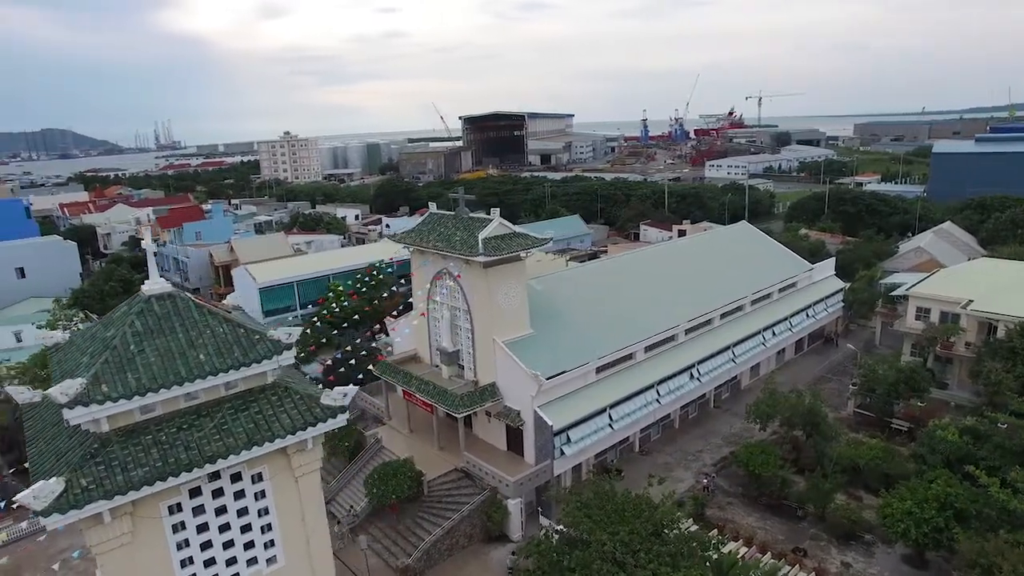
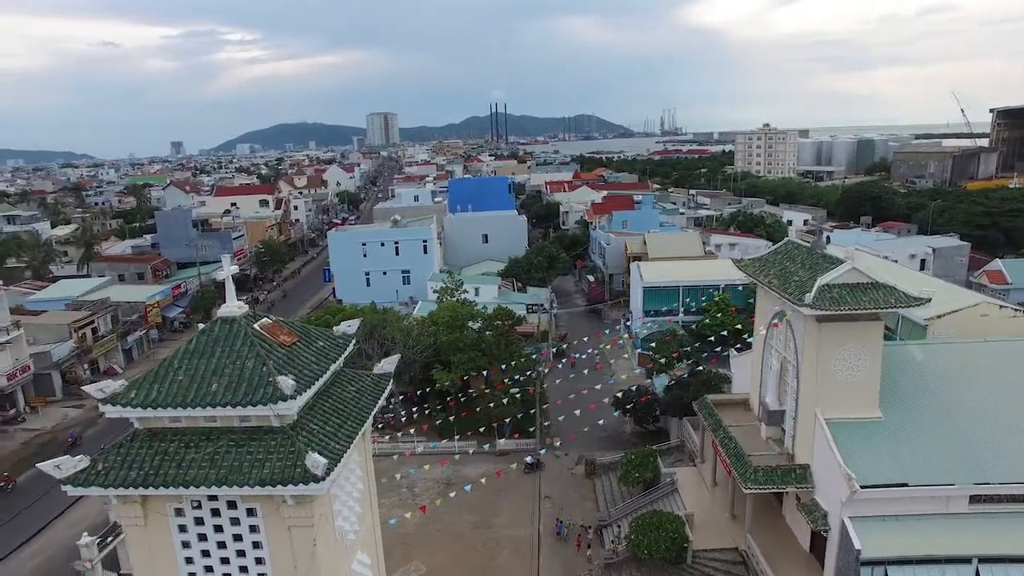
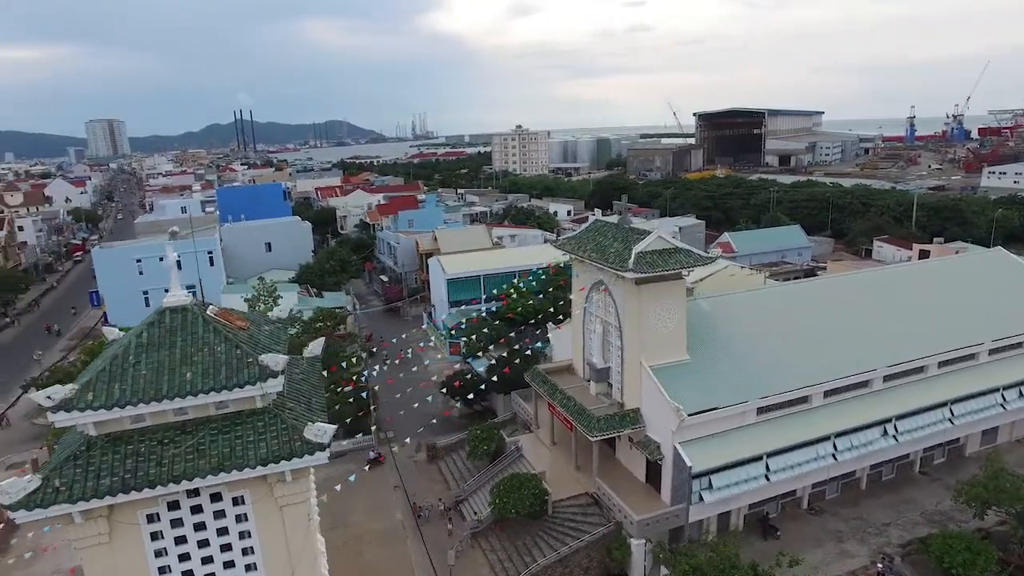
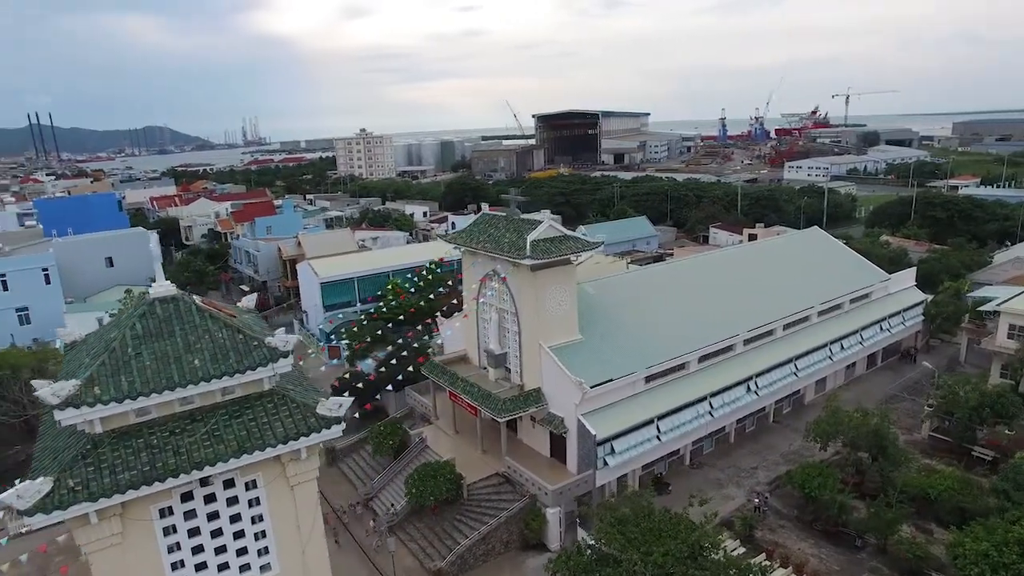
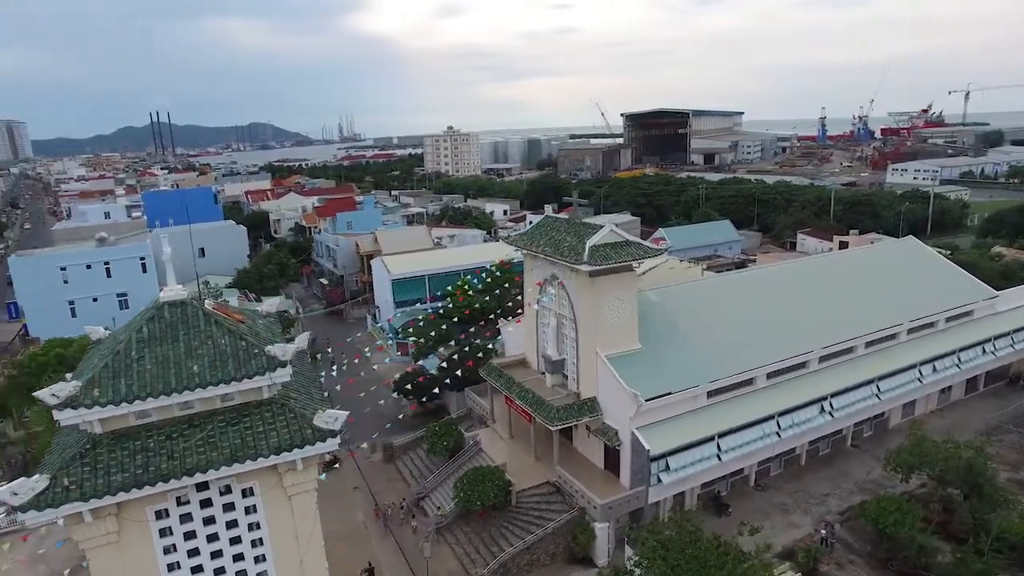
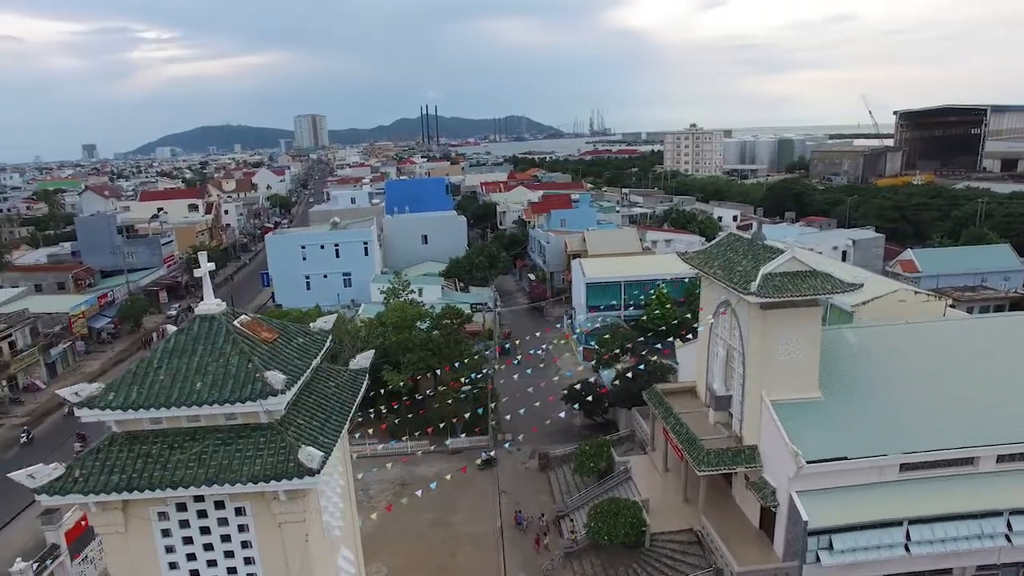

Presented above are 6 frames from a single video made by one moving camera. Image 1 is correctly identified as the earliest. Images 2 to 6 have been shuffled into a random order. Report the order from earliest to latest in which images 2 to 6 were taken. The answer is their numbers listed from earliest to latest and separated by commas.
4, 5, 3, 6, 2
